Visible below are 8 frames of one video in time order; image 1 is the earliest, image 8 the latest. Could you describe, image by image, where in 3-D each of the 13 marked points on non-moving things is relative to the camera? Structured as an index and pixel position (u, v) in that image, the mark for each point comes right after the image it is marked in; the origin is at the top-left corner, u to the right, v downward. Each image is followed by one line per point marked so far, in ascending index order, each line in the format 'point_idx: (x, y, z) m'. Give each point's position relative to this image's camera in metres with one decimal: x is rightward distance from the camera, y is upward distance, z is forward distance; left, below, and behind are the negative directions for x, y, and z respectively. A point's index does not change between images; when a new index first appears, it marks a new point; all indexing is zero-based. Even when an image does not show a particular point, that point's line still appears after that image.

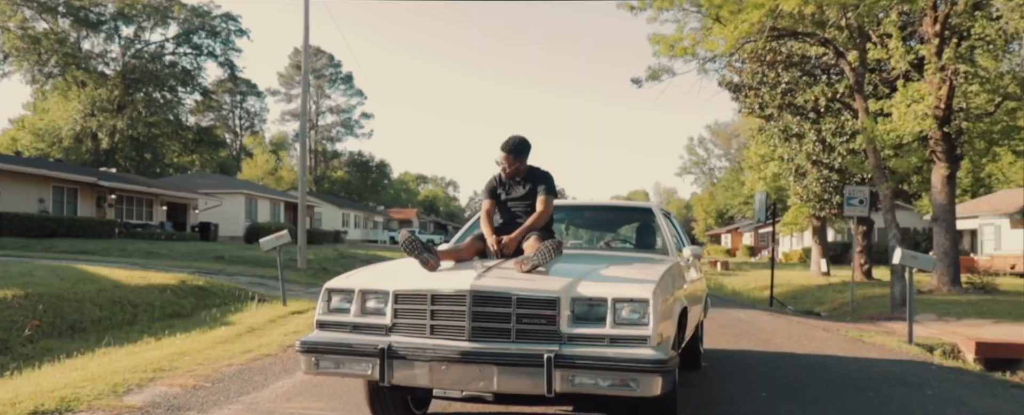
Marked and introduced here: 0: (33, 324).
0: (-4.7, -1.2, +9.4) m
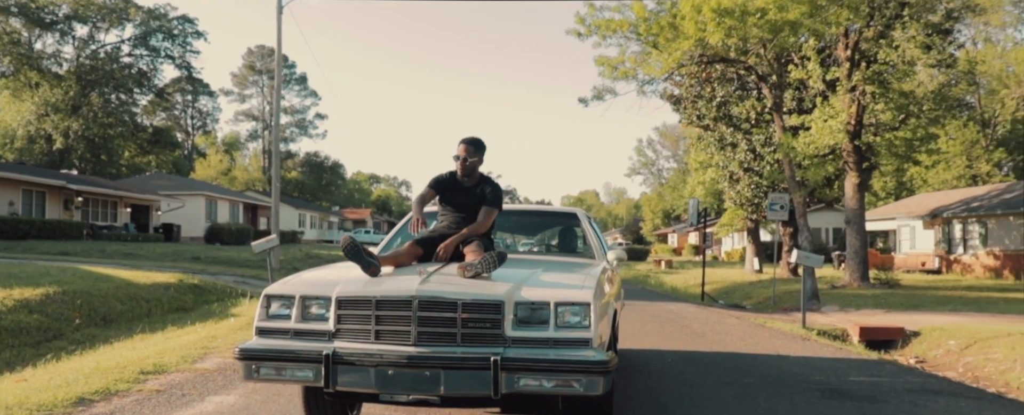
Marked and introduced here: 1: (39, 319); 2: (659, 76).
0: (-5.1, -1.3, +11.2) m
1: (-5.2, -1.2, +10.4) m
2: (+2.9, +2.6, +18.9) m
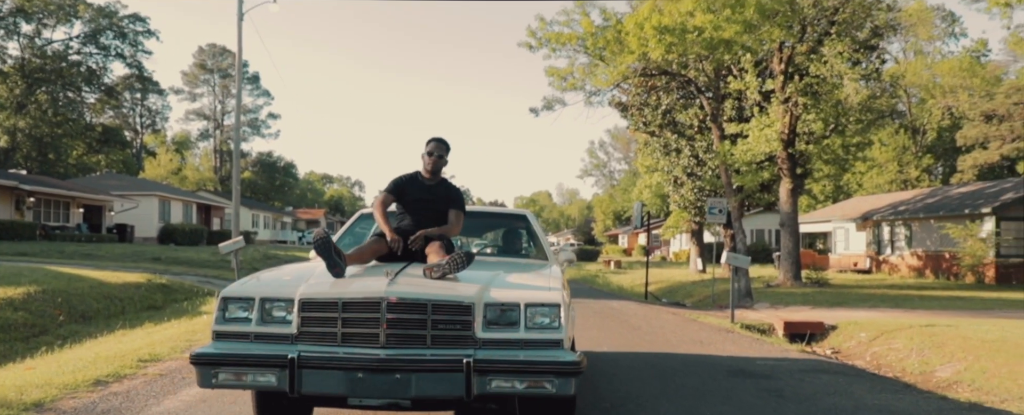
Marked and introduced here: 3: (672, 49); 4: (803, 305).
0: (-5.7, -1.3, +11.9) m
1: (-5.8, -1.3, +11.2) m
2: (+2.0, +2.6, +20.1) m
3: (+3.1, +3.1, +18.4) m
4: (+5.7, -1.9, +18.5) m
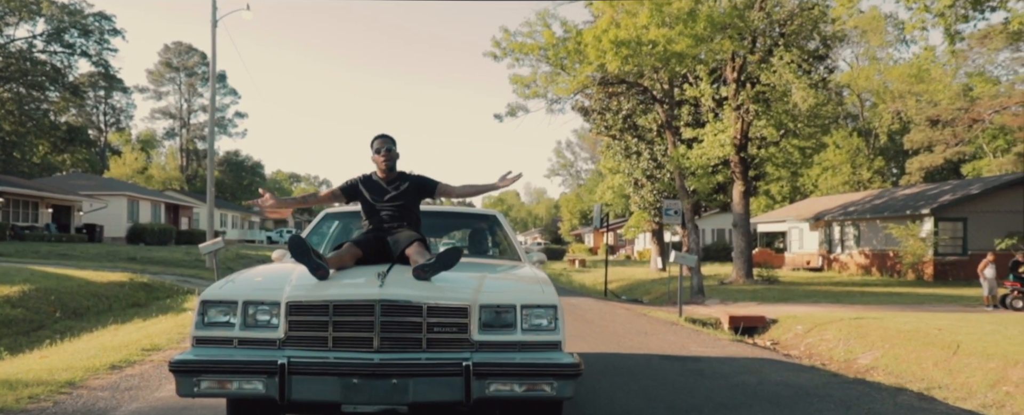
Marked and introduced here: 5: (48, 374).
0: (-6.2, -1.4, +12.8) m
1: (-6.2, -1.3, +12.0) m
2: (+1.2, +2.5, +21.2) m
3: (+2.4, +3.1, +19.6) m
4: (+5.0, -1.9, +19.7) m
5: (-3.3, -1.2, +6.7) m
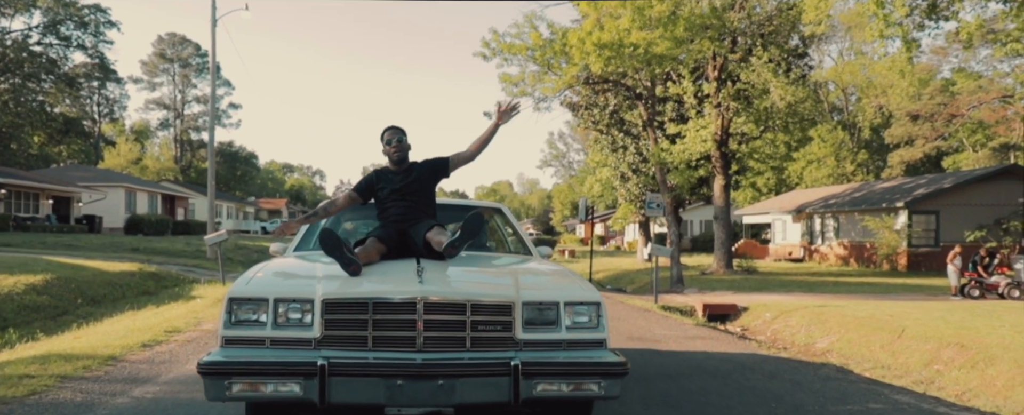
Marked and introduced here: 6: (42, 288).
0: (-6.4, -1.3, +13.8) m
1: (-6.4, -1.3, +13.0) m
2: (+0.9, +2.7, +22.2) m
3: (+2.2, +3.2, +20.6) m
4: (+4.8, -1.8, +20.8) m
5: (-3.4, -1.2, +7.7) m
6: (-6.6, -1.1, +13.3) m
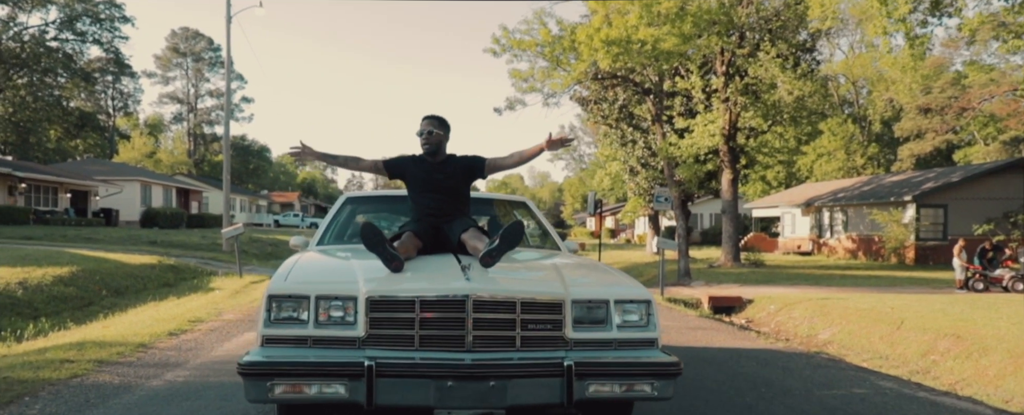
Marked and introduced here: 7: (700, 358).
0: (-6.3, -1.2, +14.2) m
1: (-6.3, -1.2, +13.5) m
2: (+1.2, +2.8, +22.5) m
3: (+2.4, +3.3, +20.9) m
4: (+5.0, -1.7, +21.1) m
5: (-3.3, -1.1, +8.1) m
6: (-6.5, -1.0, +13.8) m
7: (+1.7, -1.4, +8.7) m
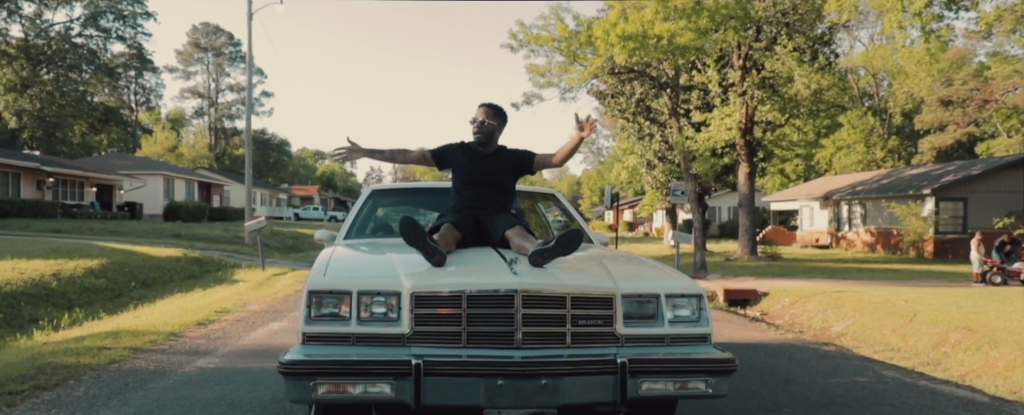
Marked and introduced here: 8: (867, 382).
0: (-6.0, -1.1, +14.6) m
1: (-6.0, -1.1, +13.9) m
2: (+1.6, +3.0, +22.7) m
3: (+2.8, +3.5, +21.1) m
4: (+5.4, -1.5, +21.3) m
5: (-3.2, -1.1, +8.4) m
6: (-6.2, -1.0, +14.2) m
7: (+1.9, -1.3, +9.0) m
8: (+2.8, -1.4, +7.5) m
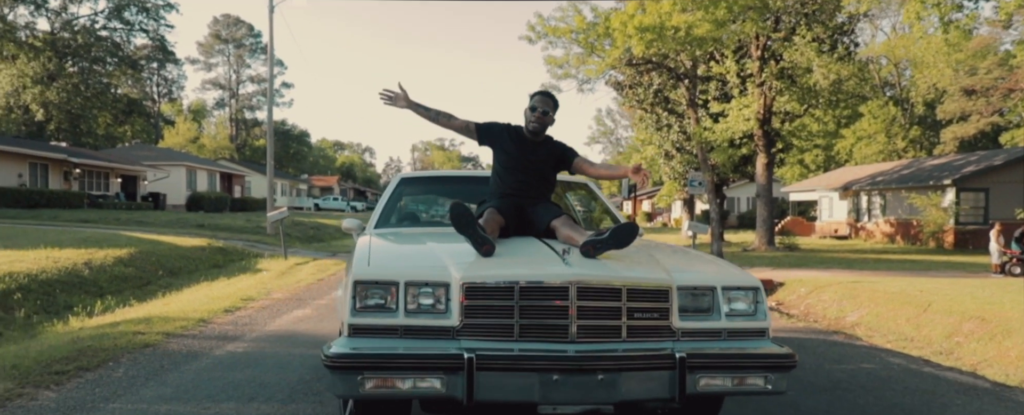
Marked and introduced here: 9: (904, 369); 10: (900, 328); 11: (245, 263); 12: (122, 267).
0: (-5.7, -1.0, +15.0) m
1: (-5.7, -1.0, +14.2) m
2: (+2.1, +3.2, +22.9) m
3: (+3.2, +3.7, +21.2) m
4: (+5.8, -1.3, +21.4) m
5: (-3.0, -1.0, +8.7) m
6: (-6.0, -0.8, +14.5) m
7: (+2.0, -1.2, +9.2) m
8: (+3.0, -1.3, +7.7) m
9: (+3.2, -1.3, +7.7) m
10: (+5.0, -1.6, +12.2) m
11: (-5.1, -1.1, +18.0) m
12: (-5.9, -0.9, +14.1) m
